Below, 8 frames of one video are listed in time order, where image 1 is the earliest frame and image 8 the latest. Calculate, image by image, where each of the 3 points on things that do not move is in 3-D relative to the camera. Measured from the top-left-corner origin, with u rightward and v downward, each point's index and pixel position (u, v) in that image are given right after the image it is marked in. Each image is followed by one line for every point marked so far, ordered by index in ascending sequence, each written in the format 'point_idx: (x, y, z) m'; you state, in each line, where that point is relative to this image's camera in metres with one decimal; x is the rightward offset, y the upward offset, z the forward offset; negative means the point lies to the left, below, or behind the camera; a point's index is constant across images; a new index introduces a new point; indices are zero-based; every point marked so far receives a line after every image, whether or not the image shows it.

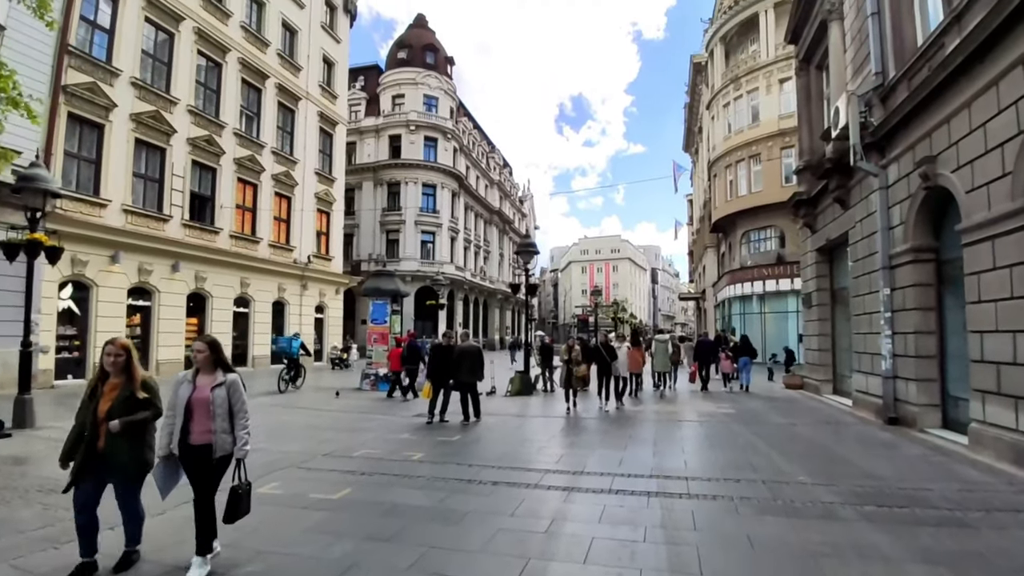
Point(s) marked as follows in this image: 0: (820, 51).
0: (+7.9, +6.1, +13.4) m
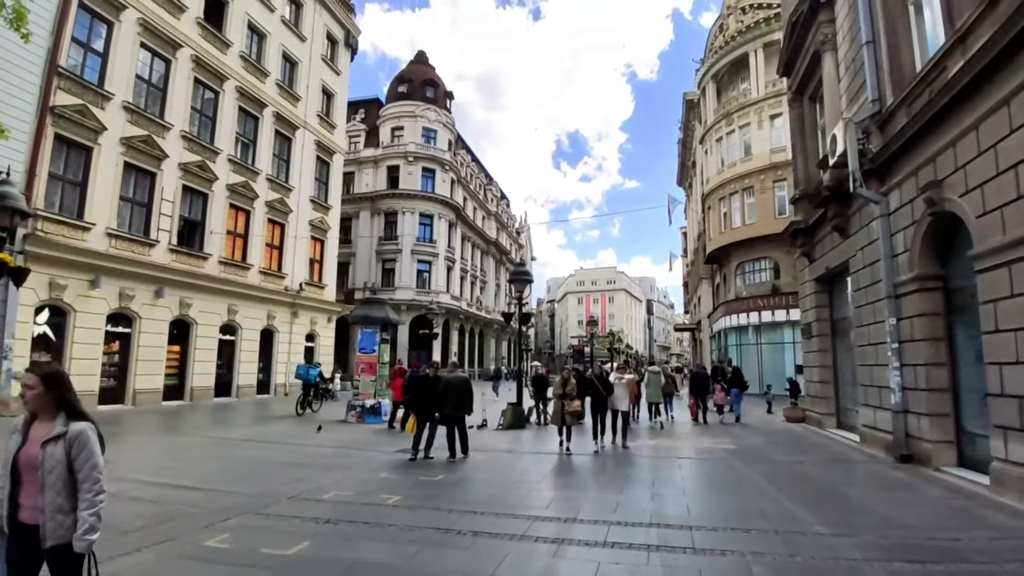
0: (+7.8, +5.4, +13.3) m
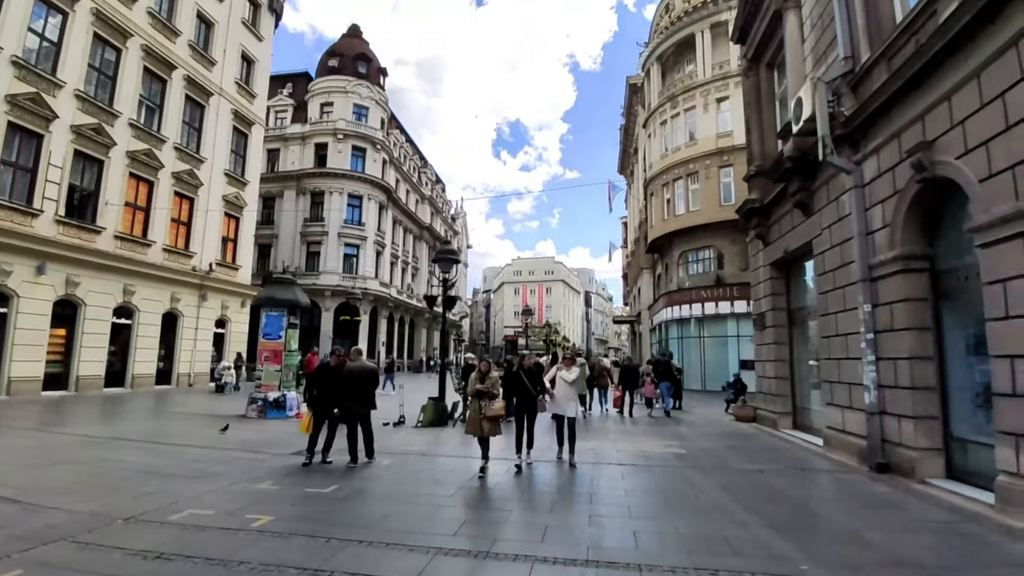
0: (+6.1, +5.7, +12.1) m
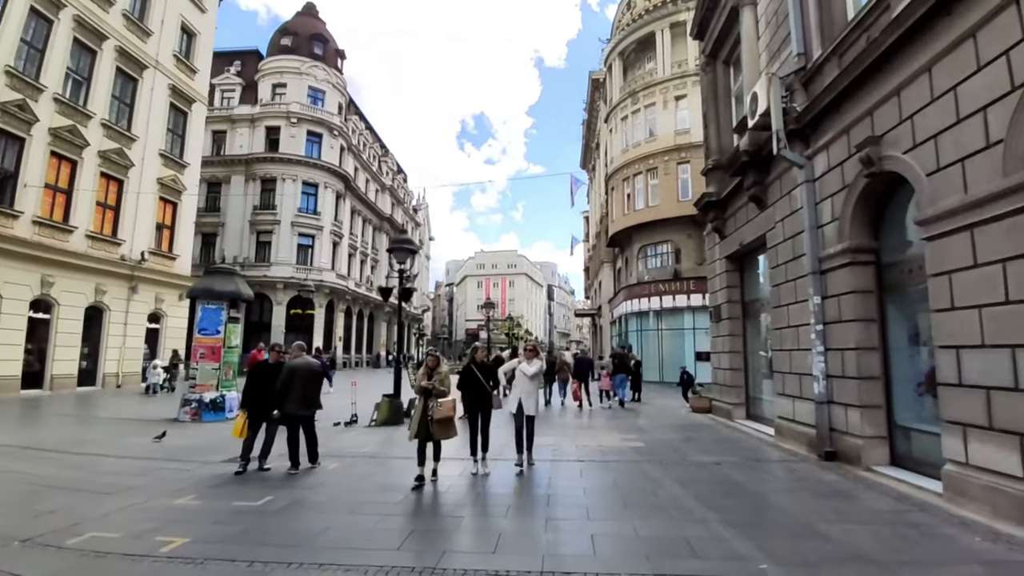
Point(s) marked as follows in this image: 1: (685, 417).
0: (+5.2, +5.9, +12.3) m
1: (+4.4, -3.2, +13.0) m
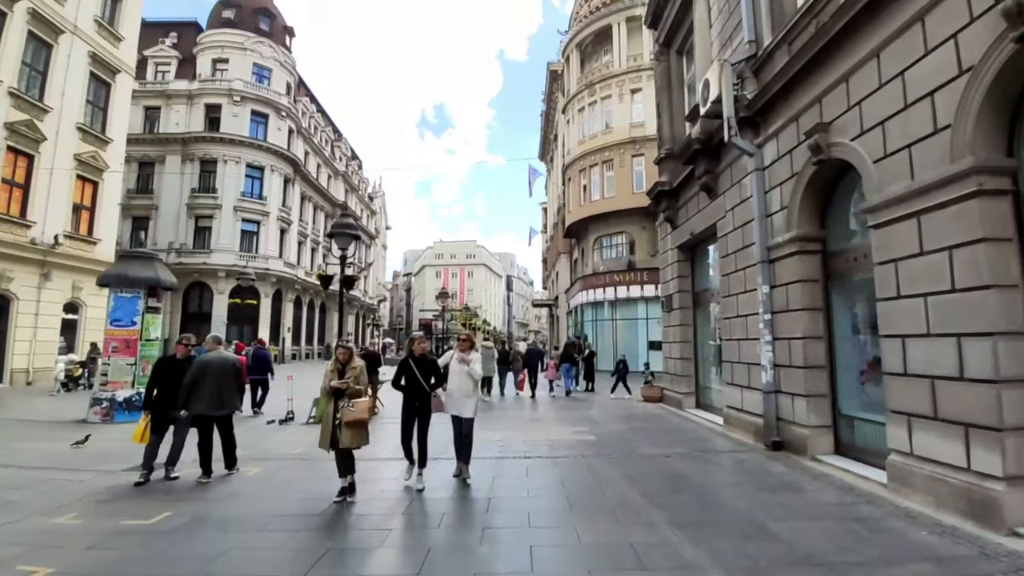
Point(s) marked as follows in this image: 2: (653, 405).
0: (+4.0, +6.1, +12.1) m
1: (+3.1, -3.0, +12.9) m
2: (+3.6, -3.0, +13.2) m
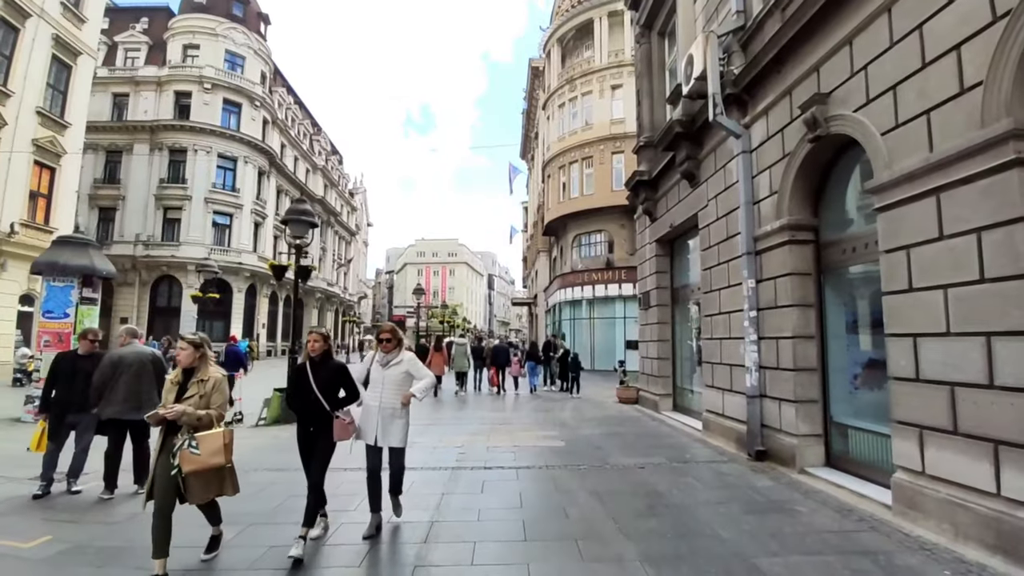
0: (+3.4, +6.2, +11.4) m
1: (+2.4, -2.9, +12.2) m
2: (+2.8, -2.9, +12.5) m
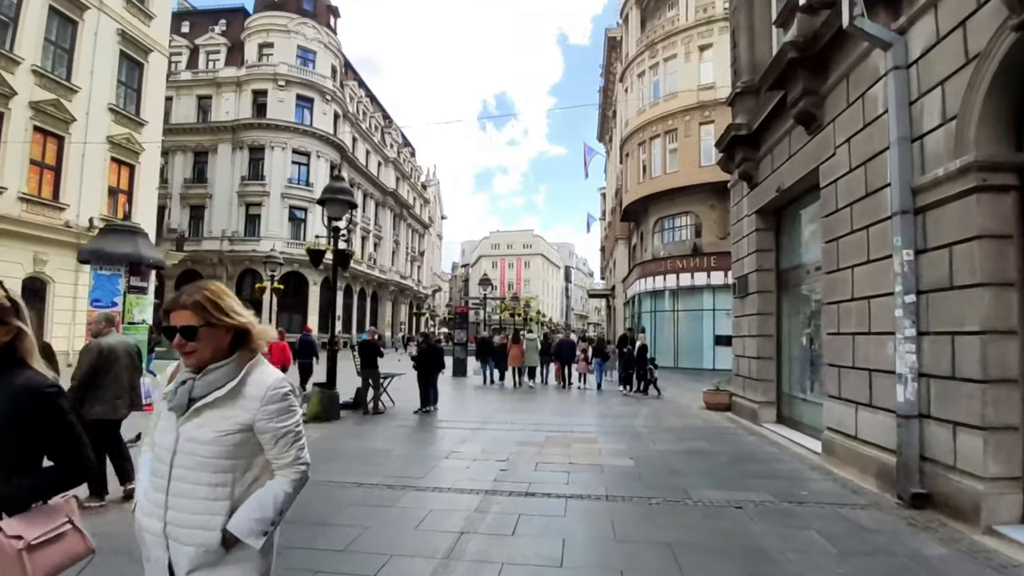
0: (+4.5, +6.5, +9.1) m
1: (+3.7, -2.6, +10.2) m
2: (+4.2, -2.6, +10.4) m
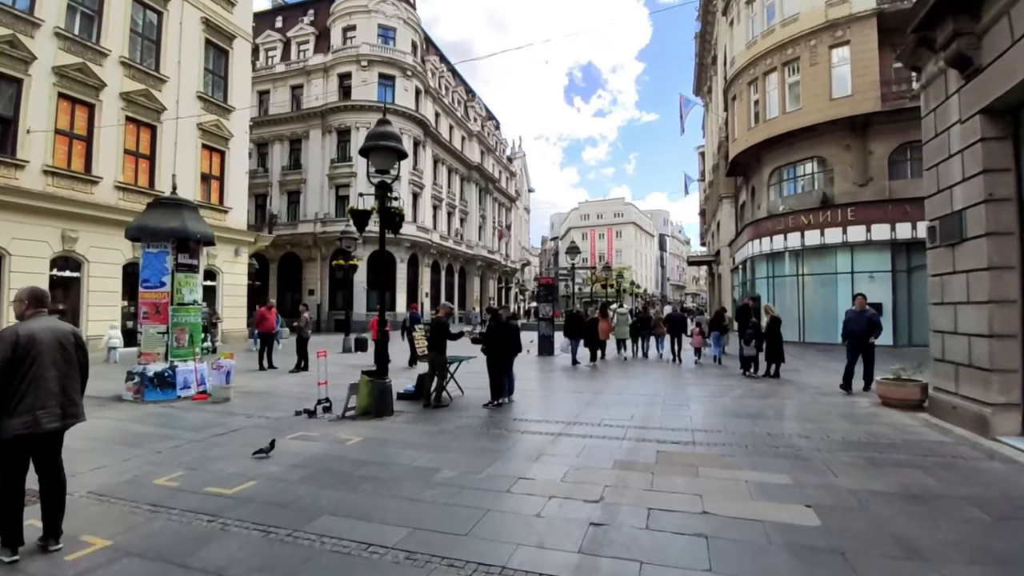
0: (+5.4, +7.2, +5.5) m
1: (+5.1, -1.8, +7.1) m
2: (+5.6, -1.8, +7.2) m
